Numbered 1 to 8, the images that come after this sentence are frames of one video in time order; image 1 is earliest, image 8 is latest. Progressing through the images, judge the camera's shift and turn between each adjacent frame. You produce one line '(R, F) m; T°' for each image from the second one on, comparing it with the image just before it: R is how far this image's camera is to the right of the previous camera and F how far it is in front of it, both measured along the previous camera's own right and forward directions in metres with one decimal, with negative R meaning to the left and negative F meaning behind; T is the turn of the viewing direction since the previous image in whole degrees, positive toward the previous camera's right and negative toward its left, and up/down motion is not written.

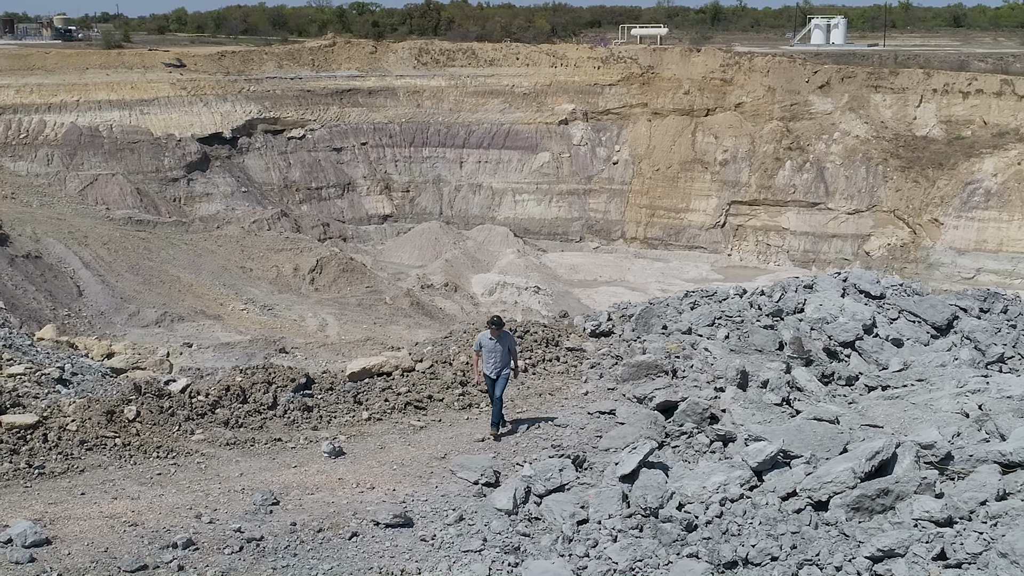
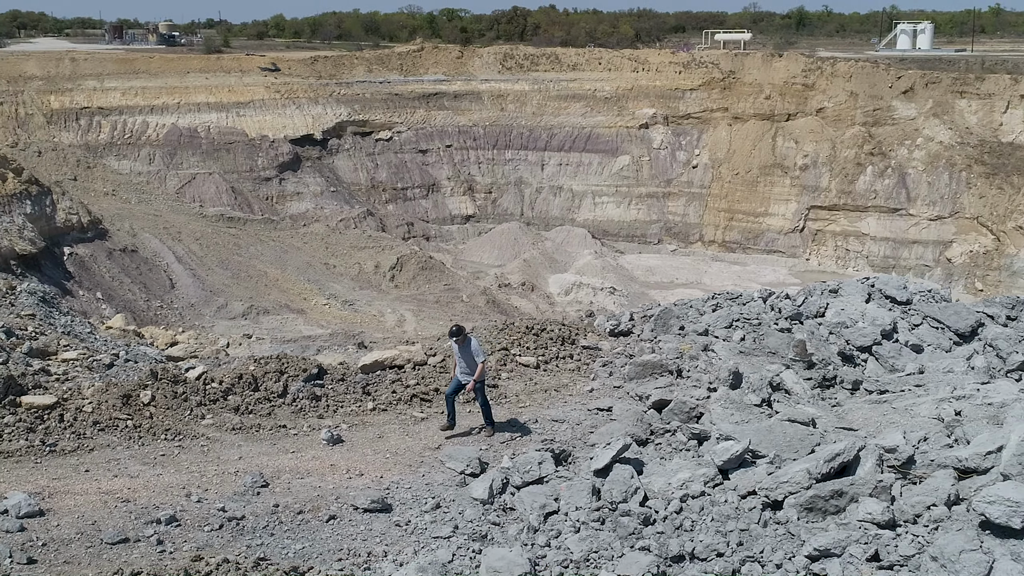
(+0.7, -0.3) m; -6°
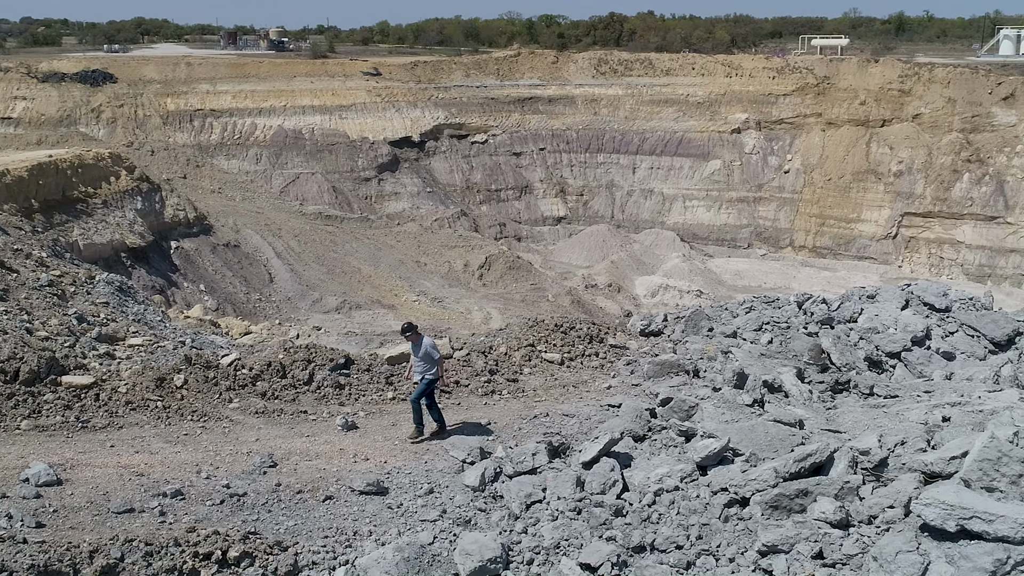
(+0.8, -0.3) m; -7°
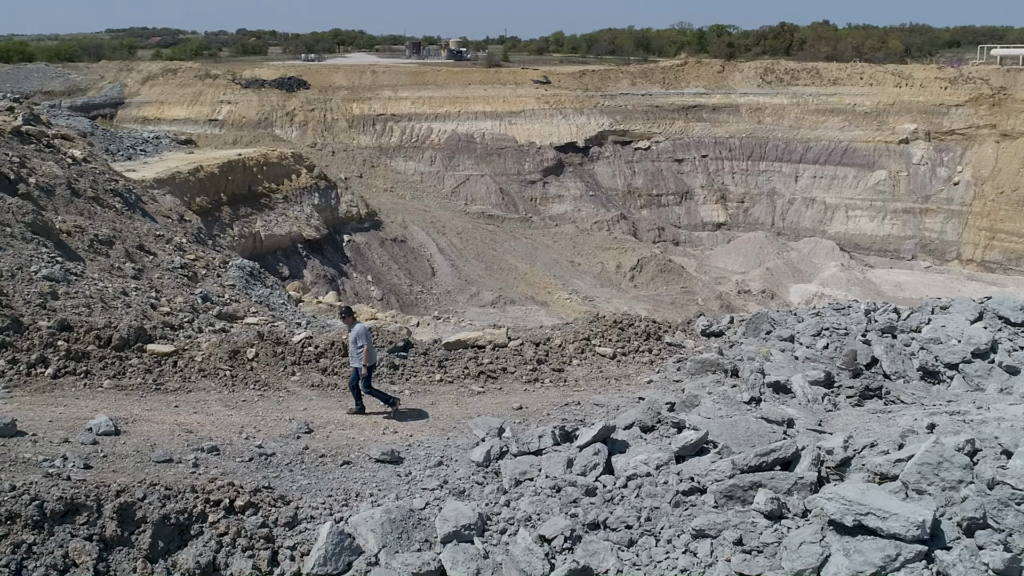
(+1.4, -0.6) m; -12°
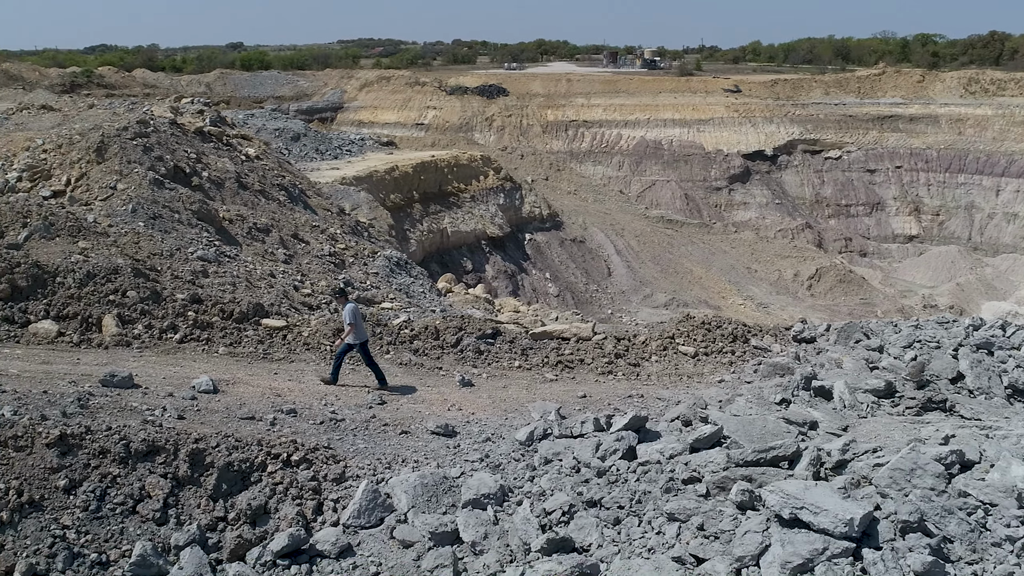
(+1.5, -0.6) m; -14°
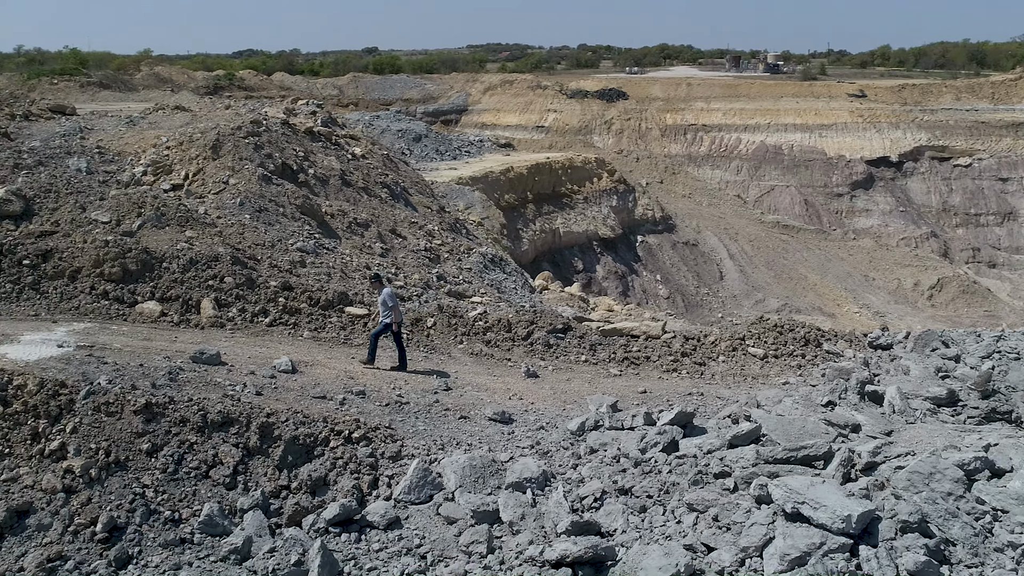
(+0.7, -0.4) m; -8°
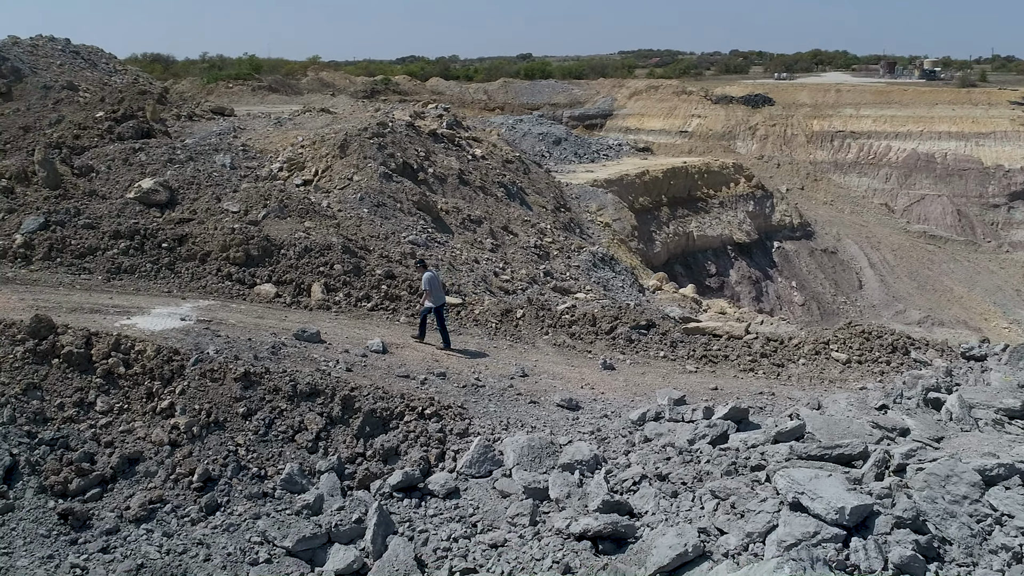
(+0.9, -0.5) m; -10°
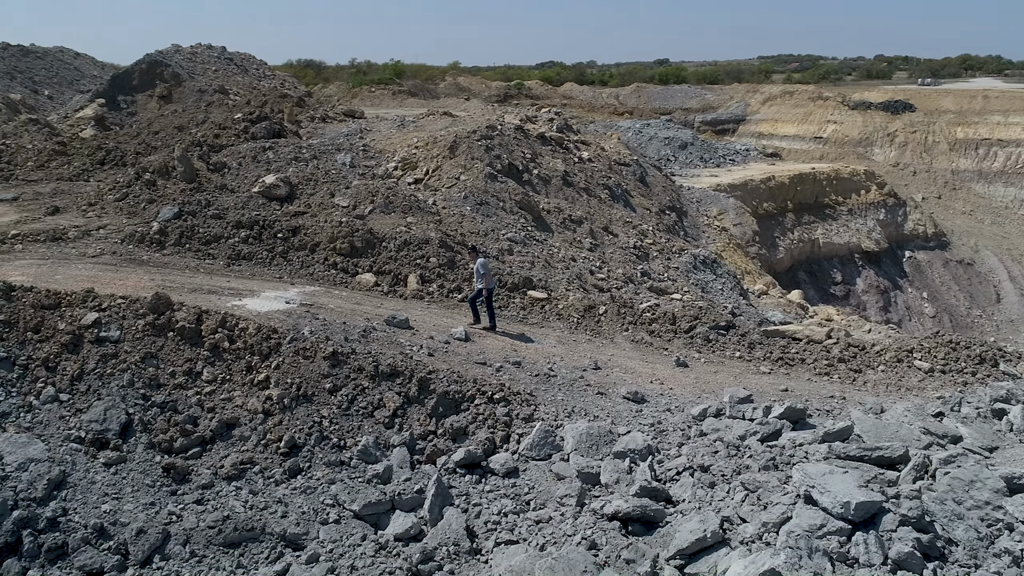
(+0.9, -0.4) m; -9°
